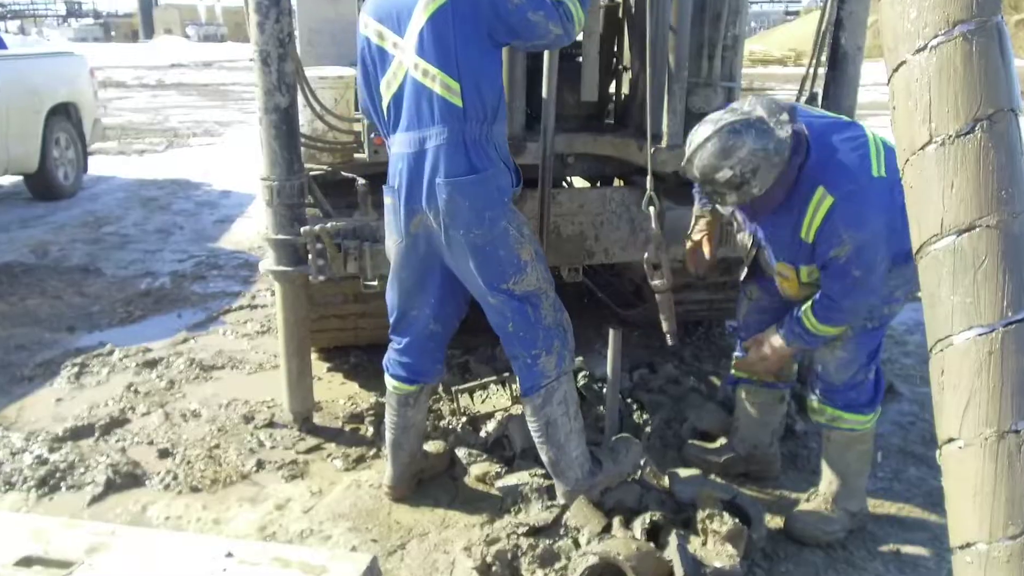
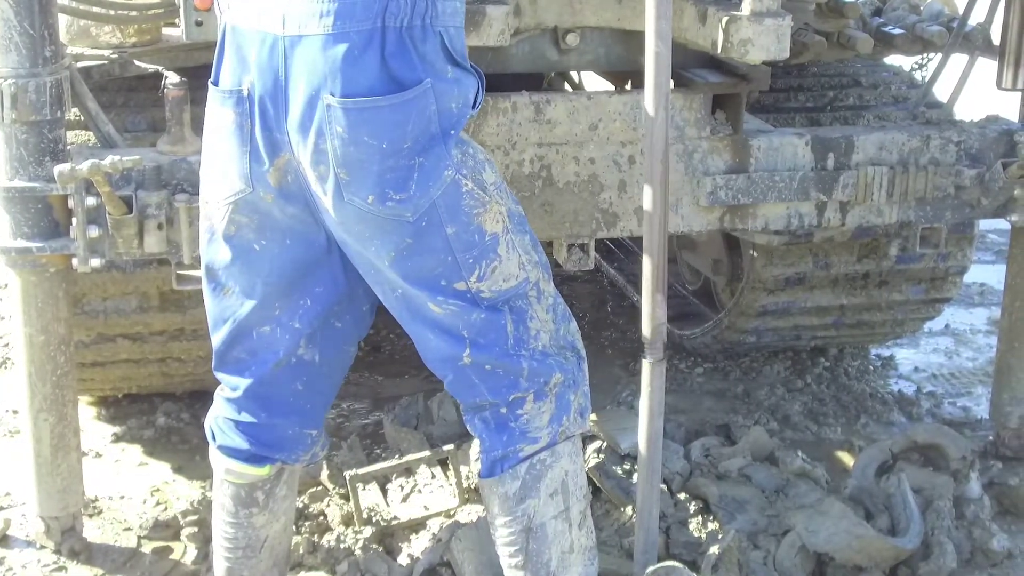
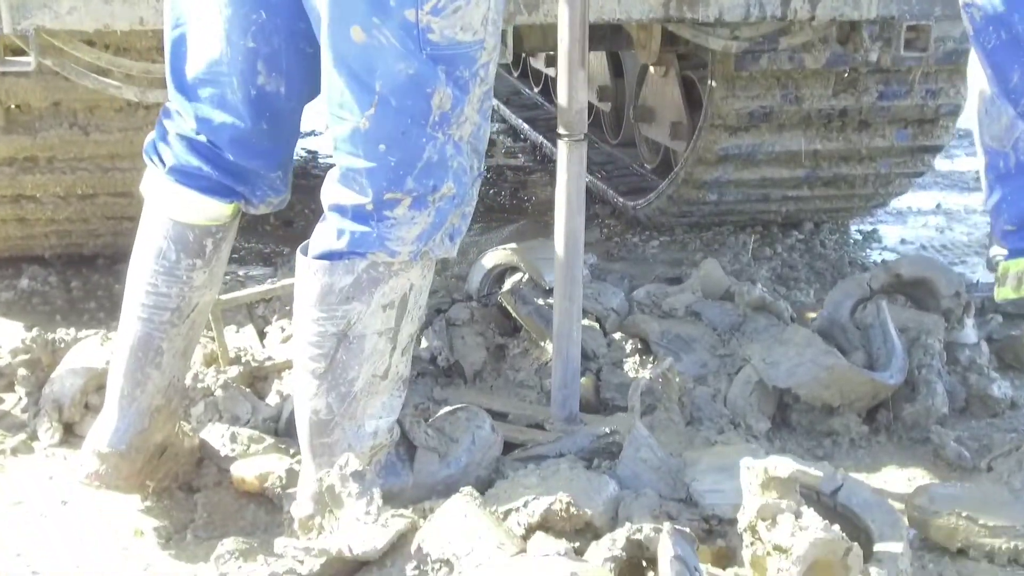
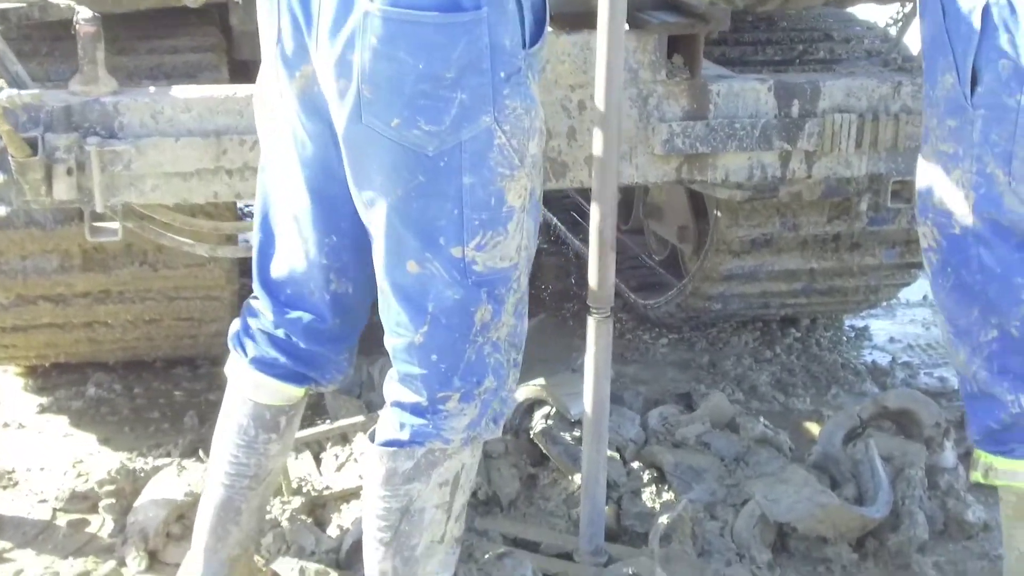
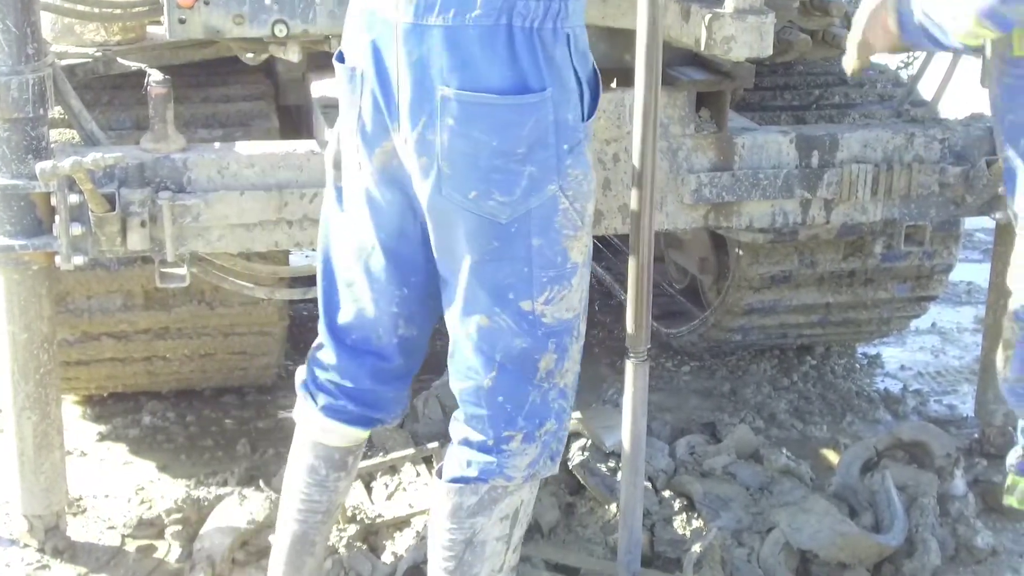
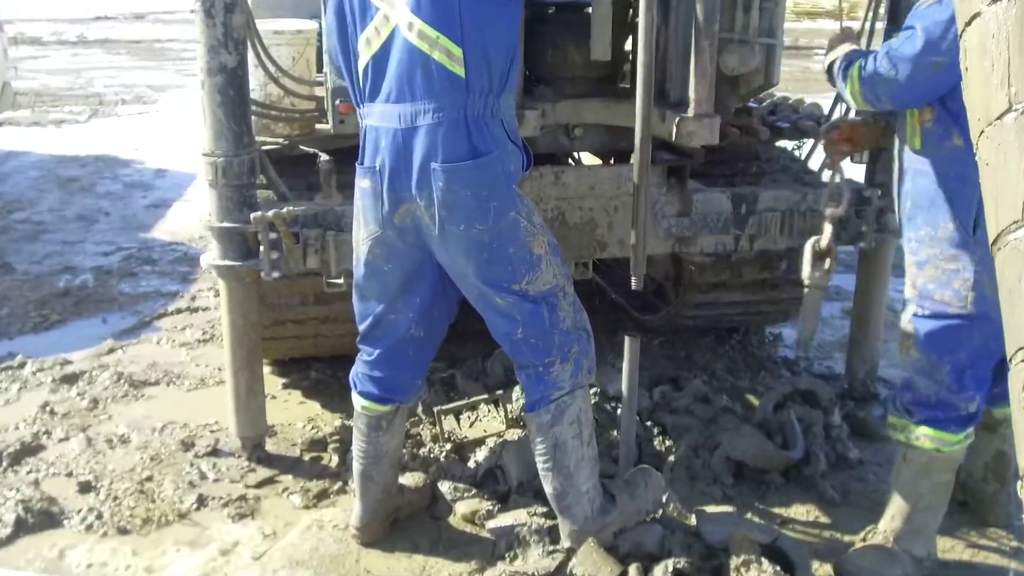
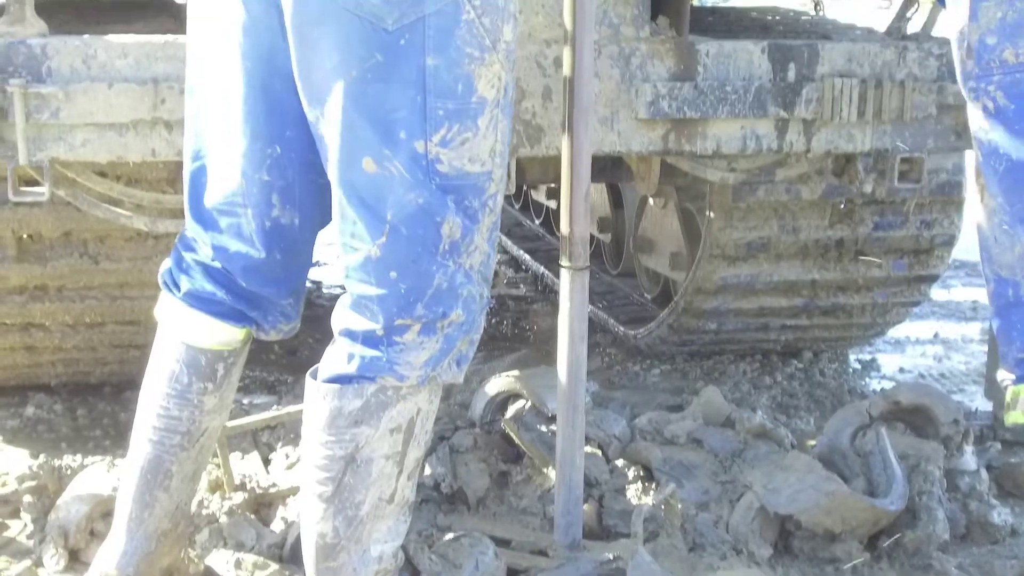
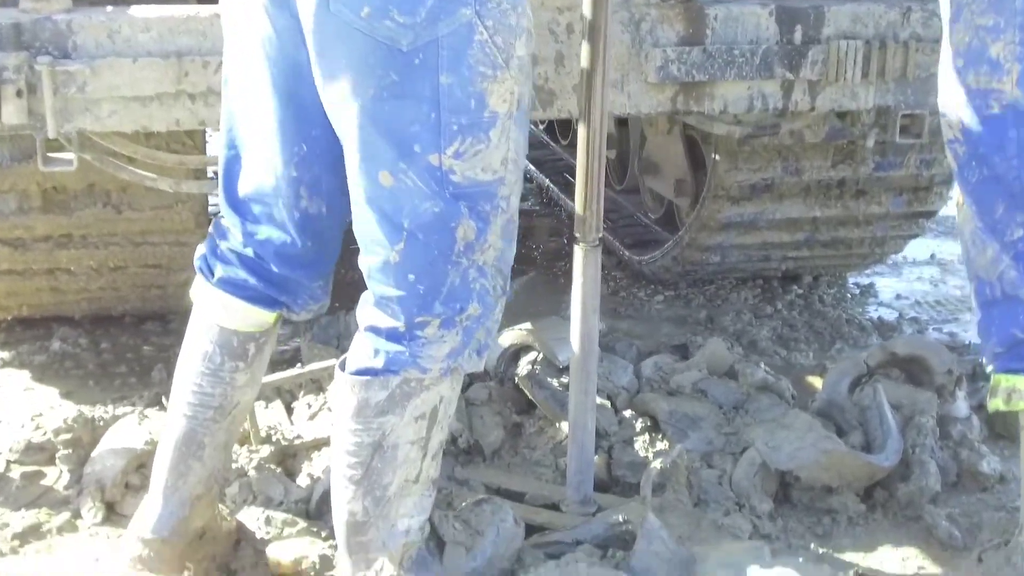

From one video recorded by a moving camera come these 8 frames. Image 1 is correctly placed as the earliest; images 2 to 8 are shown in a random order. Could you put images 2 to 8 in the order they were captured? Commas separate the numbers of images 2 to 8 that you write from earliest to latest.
6, 2, 5, 4, 8, 3, 7
